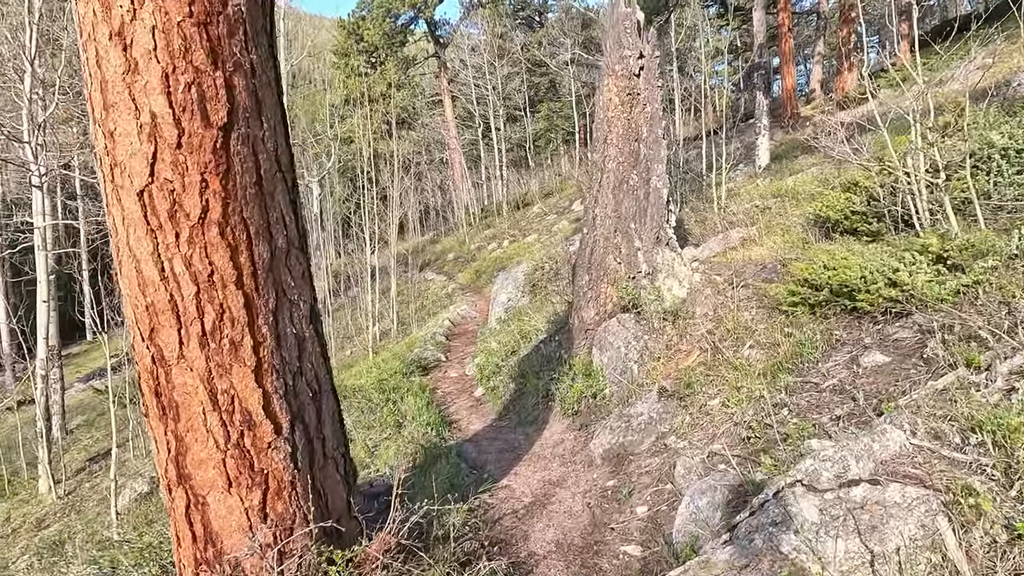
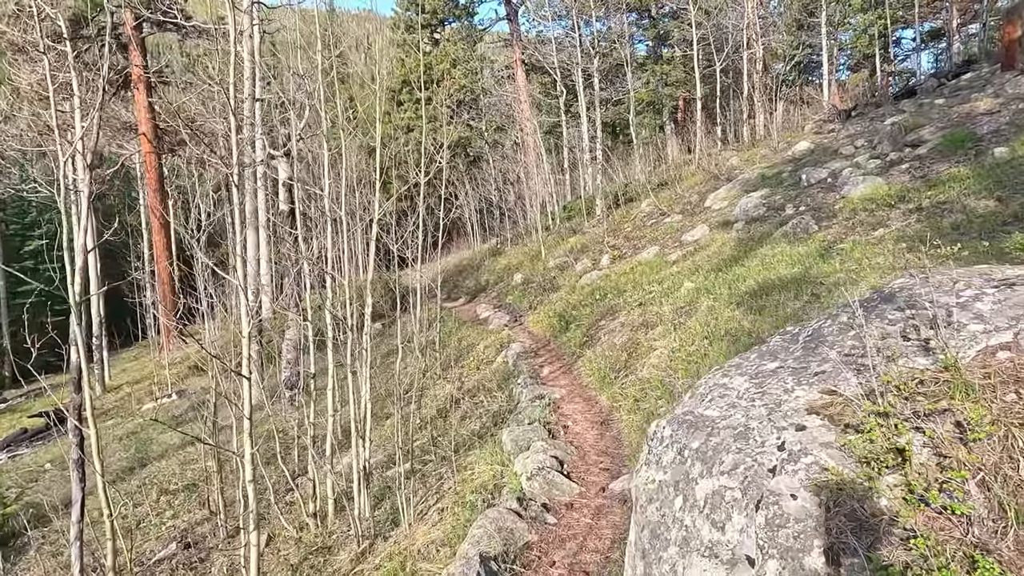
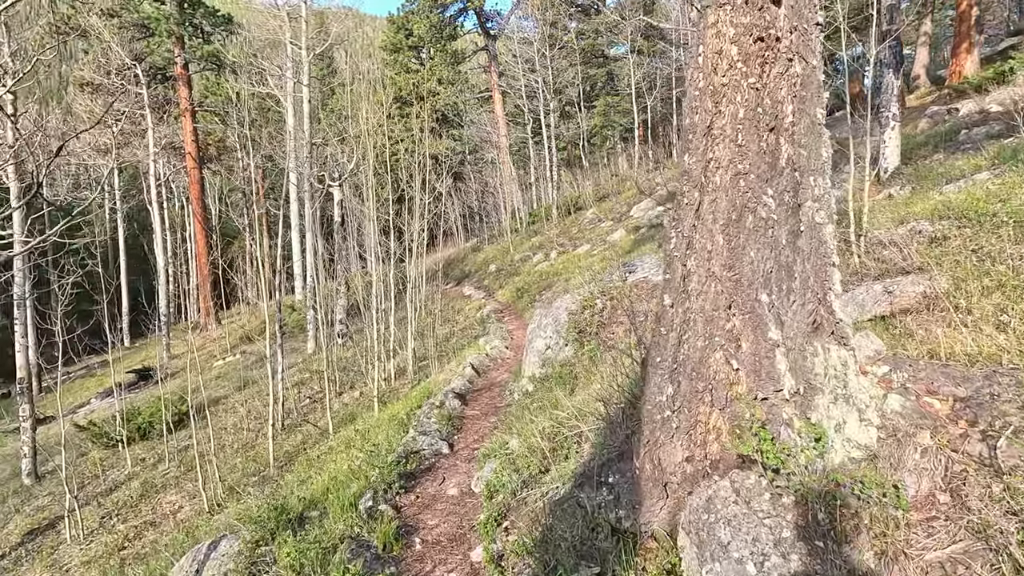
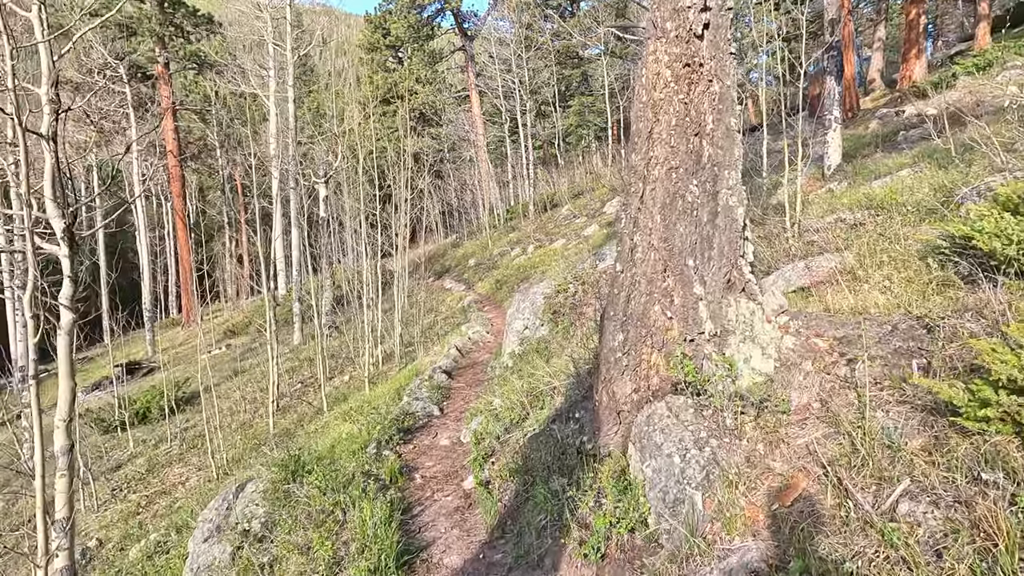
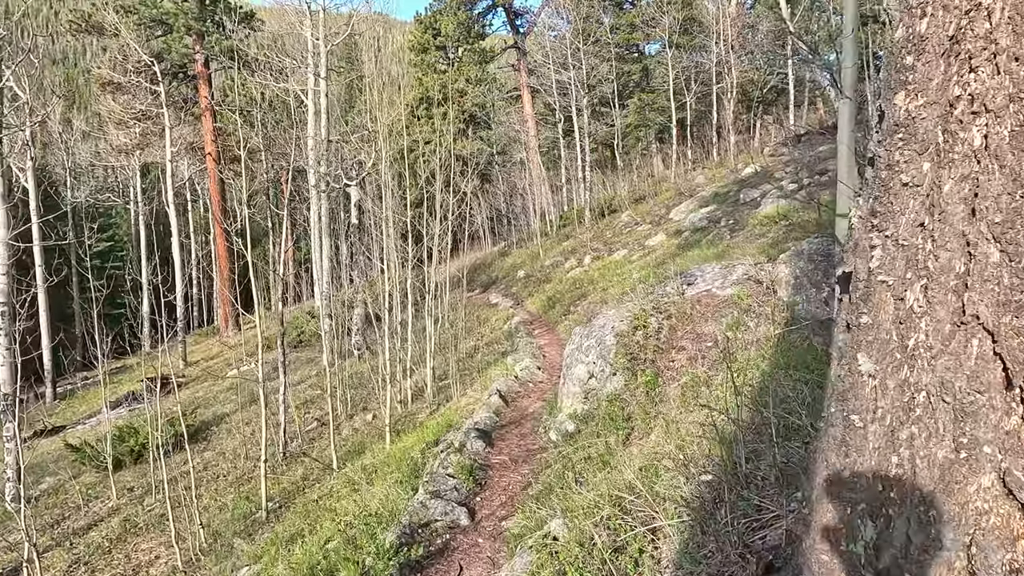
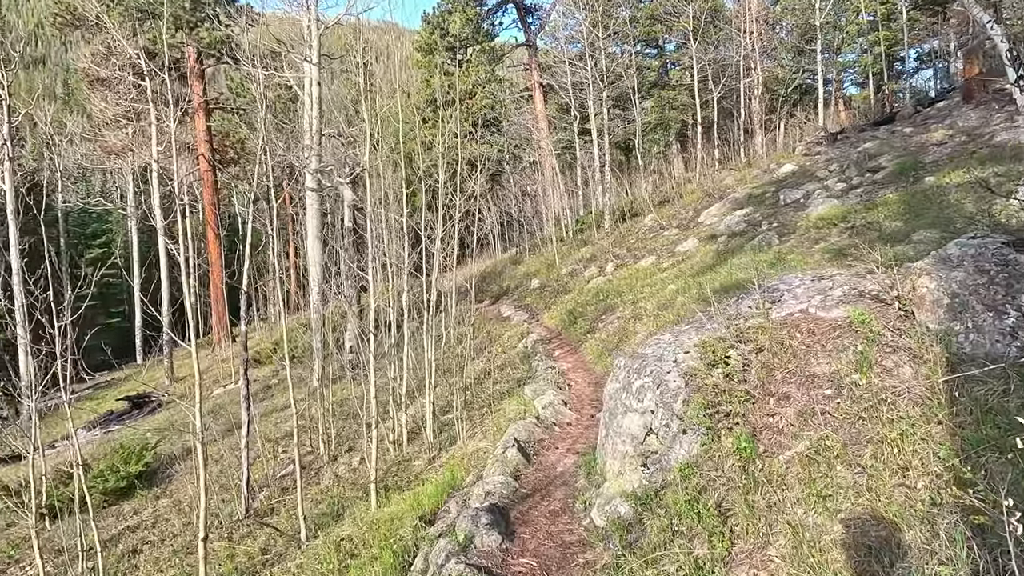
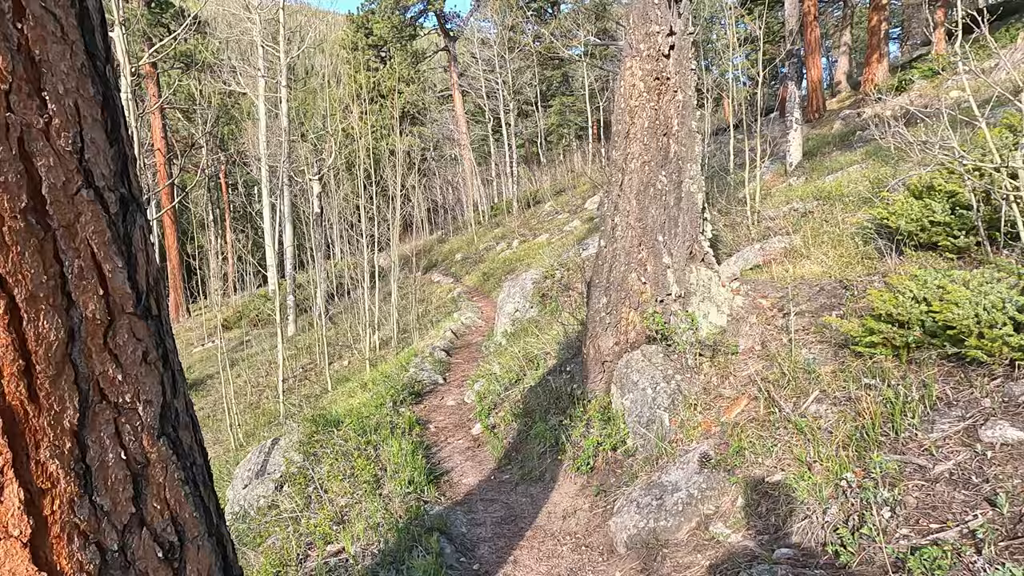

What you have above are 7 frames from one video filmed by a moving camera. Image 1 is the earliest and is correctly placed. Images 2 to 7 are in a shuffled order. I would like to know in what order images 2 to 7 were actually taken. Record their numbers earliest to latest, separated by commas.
7, 4, 3, 5, 6, 2
